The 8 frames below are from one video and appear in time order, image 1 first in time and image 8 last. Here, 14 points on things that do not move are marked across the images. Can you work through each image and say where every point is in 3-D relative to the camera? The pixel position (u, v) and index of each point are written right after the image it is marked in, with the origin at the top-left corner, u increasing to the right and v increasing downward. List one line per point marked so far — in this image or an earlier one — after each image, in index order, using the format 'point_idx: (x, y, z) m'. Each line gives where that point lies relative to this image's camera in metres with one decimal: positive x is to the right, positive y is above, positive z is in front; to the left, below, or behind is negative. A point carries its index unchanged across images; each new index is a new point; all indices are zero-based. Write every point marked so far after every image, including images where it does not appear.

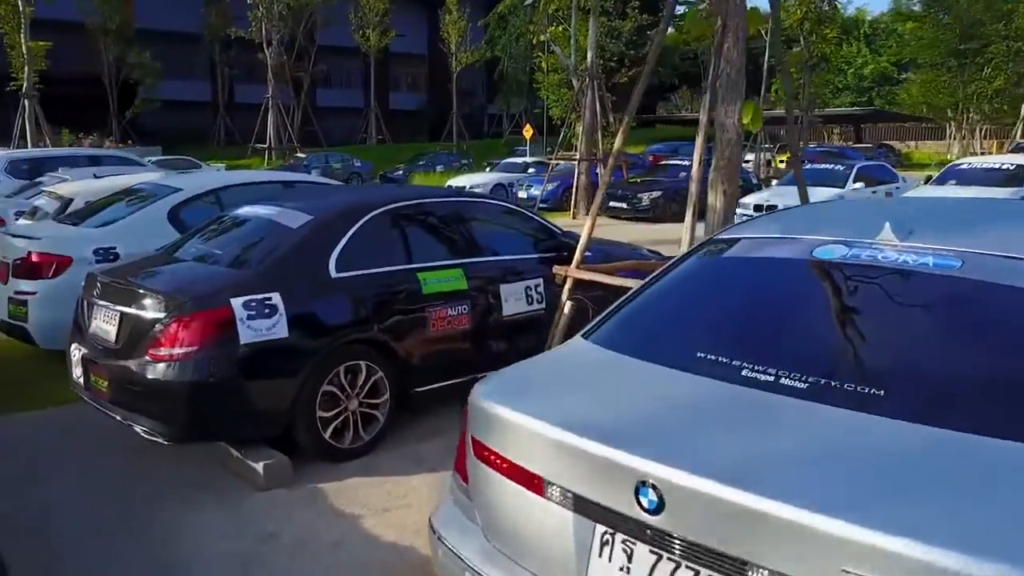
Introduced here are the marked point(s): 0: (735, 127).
0: (+1.2, +0.9, +5.1) m
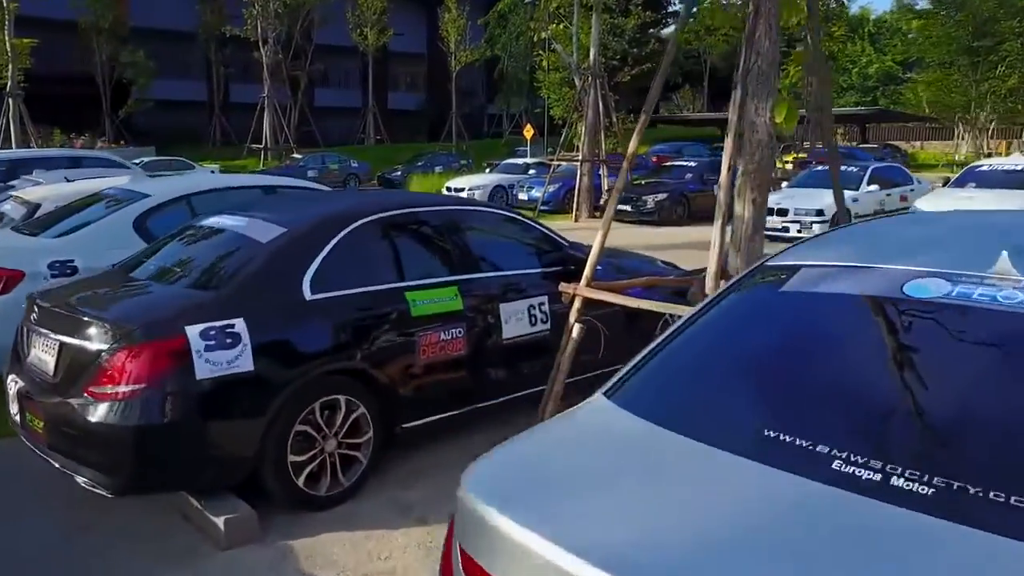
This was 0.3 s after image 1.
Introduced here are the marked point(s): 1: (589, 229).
0: (+1.2, +0.8, +4.5) m
1: (+1.6, +1.2, +18.9) m
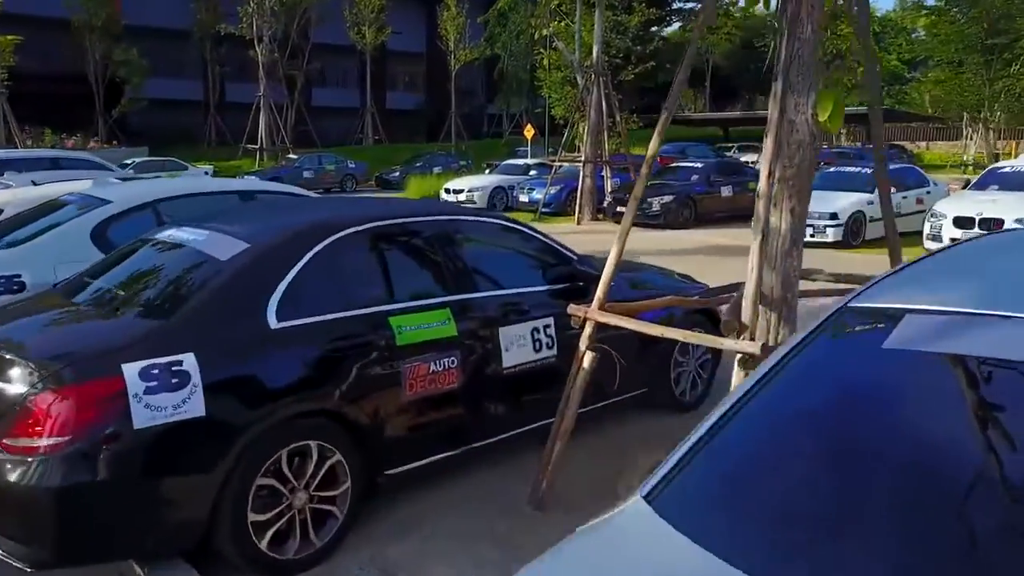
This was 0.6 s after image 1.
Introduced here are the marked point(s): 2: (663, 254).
0: (+1.2, +0.7, +3.9) m
1: (+1.6, +1.1, +18.3) m
2: (+2.4, +0.5, +14.8) m
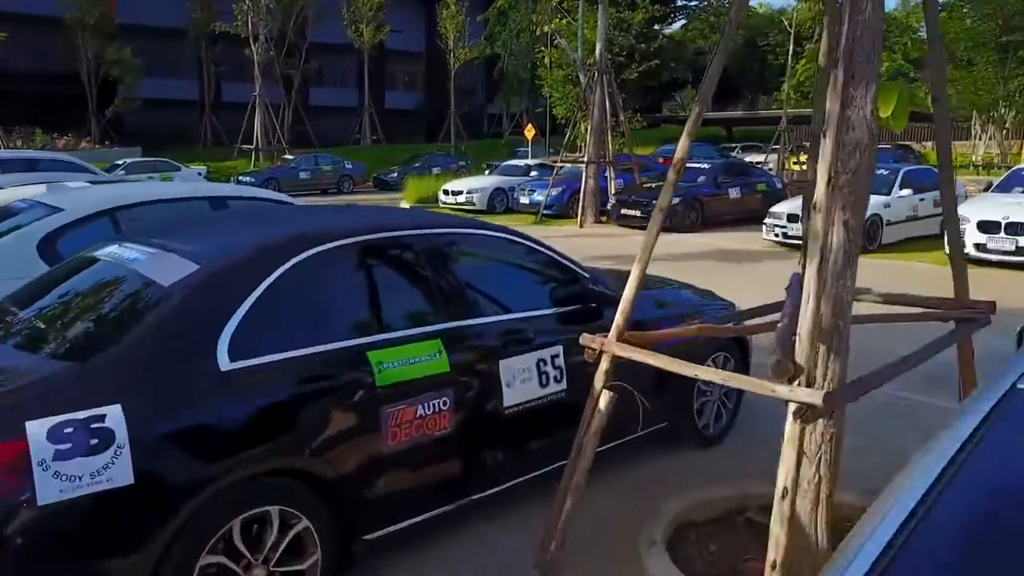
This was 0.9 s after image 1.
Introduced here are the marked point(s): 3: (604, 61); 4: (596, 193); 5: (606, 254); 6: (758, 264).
0: (+1.2, +0.6, +3.2) m
1: (+1.6, +1.0, +17.7) m
2: (+2.4, +0.4, +14.1) m
3: (+1.9, +4.7, +20.0) m
4: (+1.7, +2.0, +19.9) m
5: (+1.5, +0.5, +14.8) m
6: (+3.5, +0.4, +13.6) m
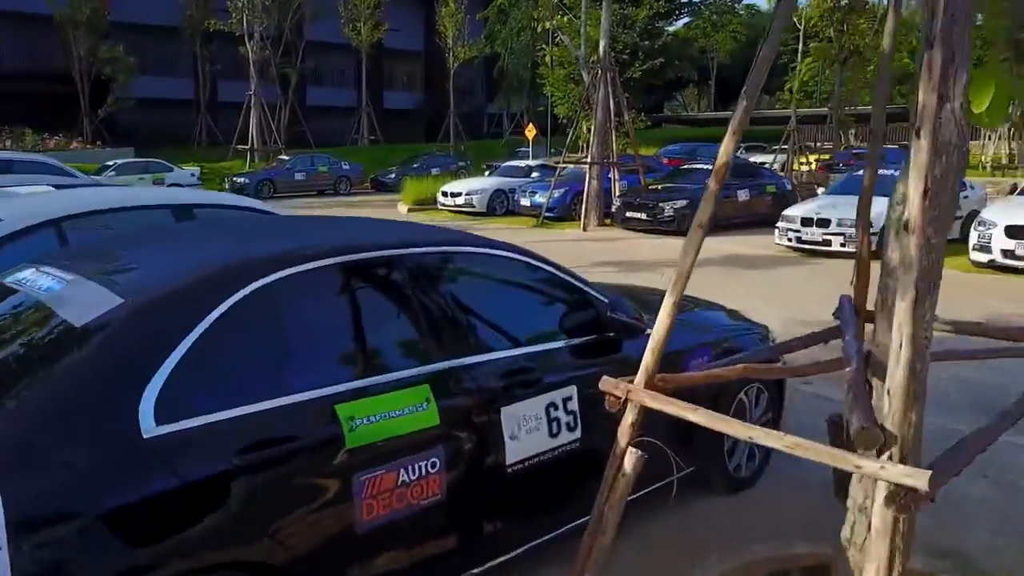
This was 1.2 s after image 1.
0: (+1.2, +0.5, +2.6) m
1: (+1.6, +0.9, +17.0) m
2: (+2.4, +0.3, +13.5) m
3: (+1.9, +4.6, +19.3) m
4: (+1.8, +1.9, +19.3) m
5: (+1.5, +0.4, +14.2) m
6: (+3.5, +0.3, +12.9) m
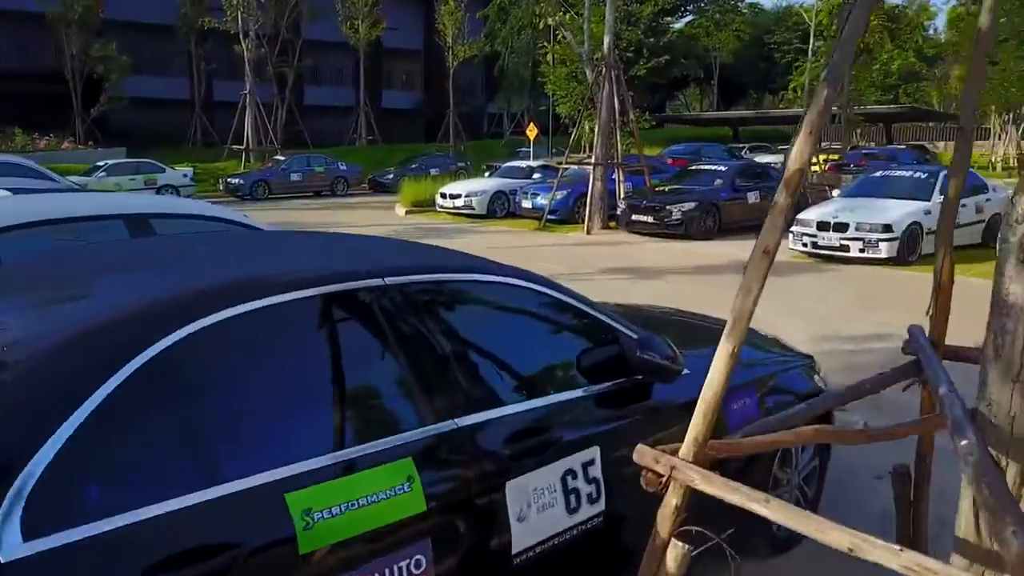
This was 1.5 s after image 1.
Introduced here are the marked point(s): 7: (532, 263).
0: (+1.2, +0.4, +1.9) m
1: (+1.6, +0.8, +16.4) m
2: (+2.4, +0.2, +12.8) m
3: (+2.0, +4.5, +18.6) m
4: (+1.8, +1.8, +18.6) m
5: (+1.5, +0.3, +13.5) m
6: (+3.5, +0.2, +12.3) m
7: (+0.3, +0.4, +13.7) m
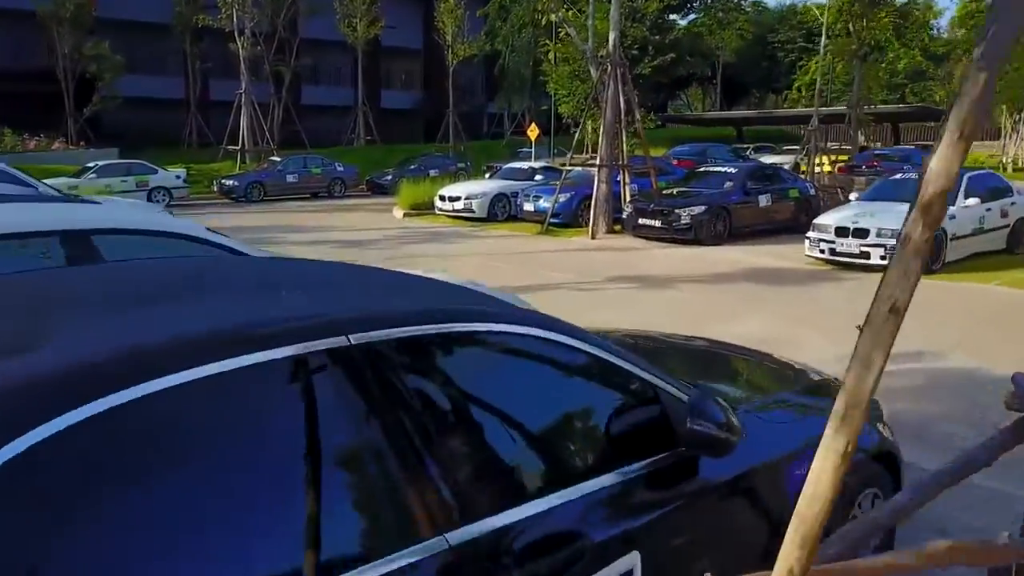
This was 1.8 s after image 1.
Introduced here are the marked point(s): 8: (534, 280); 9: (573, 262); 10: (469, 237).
0: (+1.3, +0.2, +1.3) m
1: (+1.6, +0.7, +15.7) m
2: (+2.4, +0.1, +12.2) m
3: (+2.0, +4.4, +18.0) m
4: (+1.8, +1.7, +18.0) m
5: (+1.5, +0.2, +12.9) m
6: (+3.6, 0.0, +11.6) m
7: (+0.3, +0.3, +13.1) m
8: (+0.3, +0.1, +12.0) m
9: (+0.9, +0.4, +14.0) m
10: (-0.8, +0.9, +17.5) m
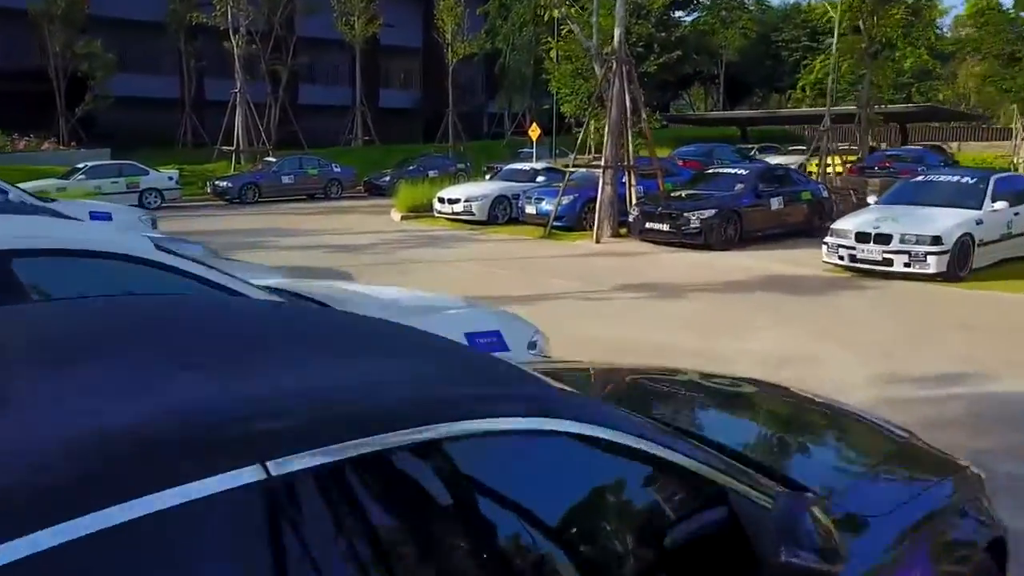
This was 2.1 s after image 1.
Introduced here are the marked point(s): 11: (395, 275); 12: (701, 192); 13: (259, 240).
0: (+1.3, +0.1, +0.6) m
1: (+1.7, +0.6, +15.0) m
2: (+2.5, 0.0, +11.5) m
3: (+2.0, +4.3, +17.3) m
4: (+1.8, +1.6, +17.3) m
5: (+1.6, +0.1, +12.2) m
6: (+3.6, -0.1, +10.9) m
7: (+0.3, +0.1, +12.4) m
8: (+0.3, 0.0, +11.4) m
9: (+0.9, +0.3, +13.4) m
10: (-0.8, +0.8, +16.8) m
11: (-1.6, +0.2, +12.7) m
12: (+3.2, +1.6, +16.1) m
13: (-4.6, +0.9, +17.4) m
